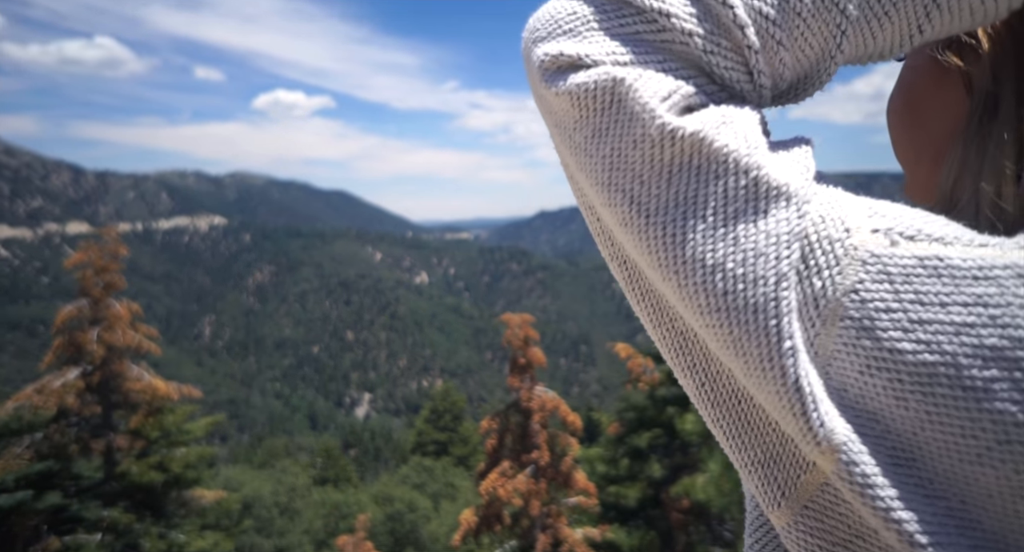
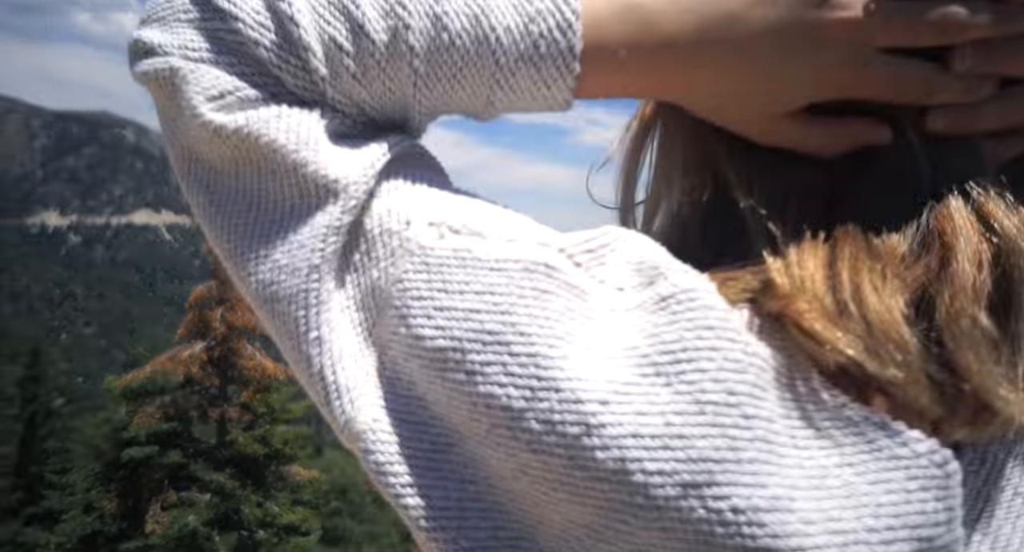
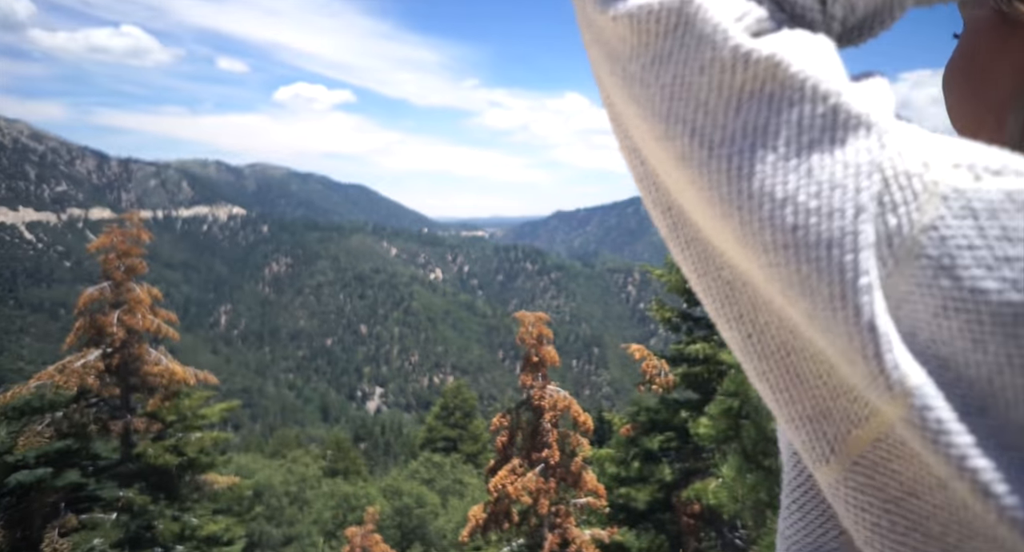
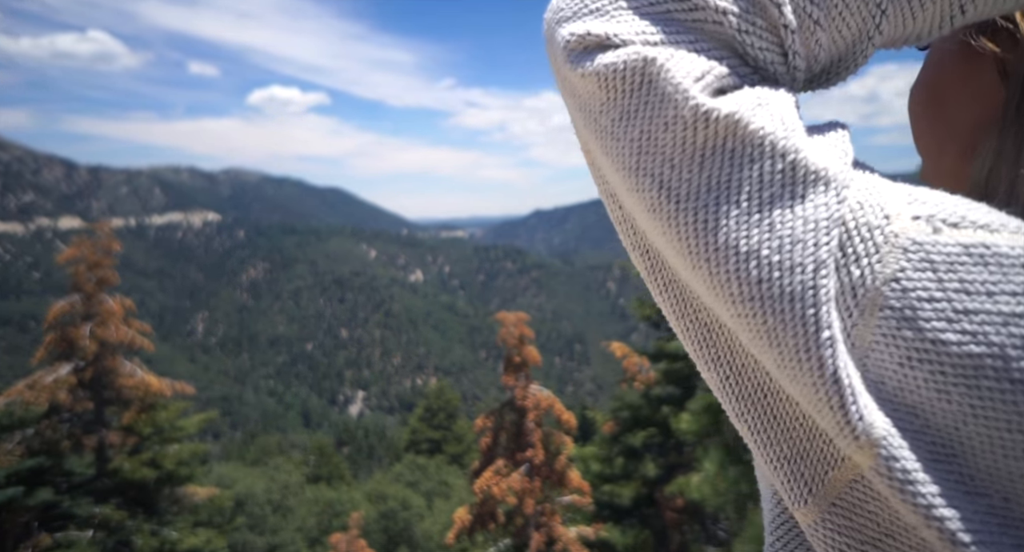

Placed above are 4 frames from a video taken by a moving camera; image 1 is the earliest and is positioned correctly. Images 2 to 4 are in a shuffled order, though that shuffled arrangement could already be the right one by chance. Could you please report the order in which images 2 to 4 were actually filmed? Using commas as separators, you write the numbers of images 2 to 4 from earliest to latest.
4, 3, 2
